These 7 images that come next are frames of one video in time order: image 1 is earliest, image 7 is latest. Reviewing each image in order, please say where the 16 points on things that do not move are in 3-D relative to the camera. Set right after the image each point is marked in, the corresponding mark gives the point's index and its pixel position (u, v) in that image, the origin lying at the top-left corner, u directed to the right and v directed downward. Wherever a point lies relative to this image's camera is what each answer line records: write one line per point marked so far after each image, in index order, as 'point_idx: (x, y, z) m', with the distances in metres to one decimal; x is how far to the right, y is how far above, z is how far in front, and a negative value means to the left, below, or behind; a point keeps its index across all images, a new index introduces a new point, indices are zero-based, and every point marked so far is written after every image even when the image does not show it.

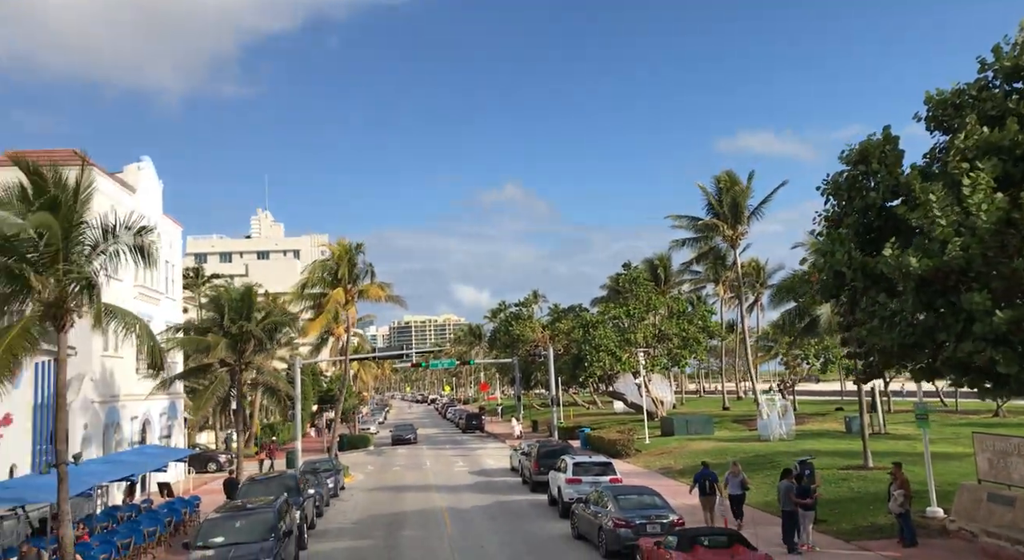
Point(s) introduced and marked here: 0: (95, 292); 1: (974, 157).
0: (-7.2, -0.2, +15.0) m
1: (+6.5, +1.7, +12.0) m
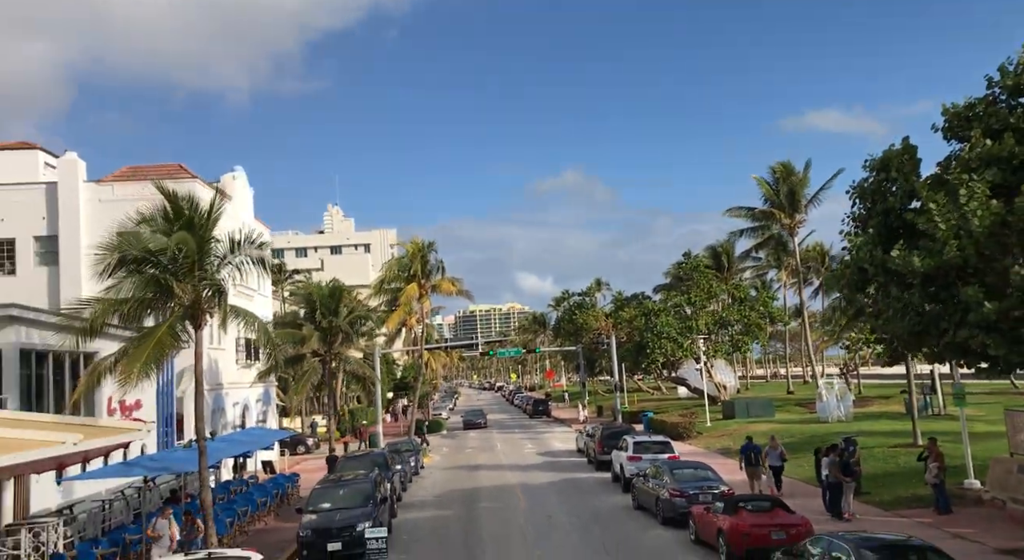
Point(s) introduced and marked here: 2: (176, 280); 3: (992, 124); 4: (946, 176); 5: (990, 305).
0: (-5.9, -0.3, +17.8) m
1: (+7.5, +1.8, +13.7) m
2: (-6.7, 0.0, +17.3) m
3: (+7.9, +2.6, +14.4) m
4: (+7.2, +1.7, +14.4) m
5: (+6.7, -0.4, +12.3) m
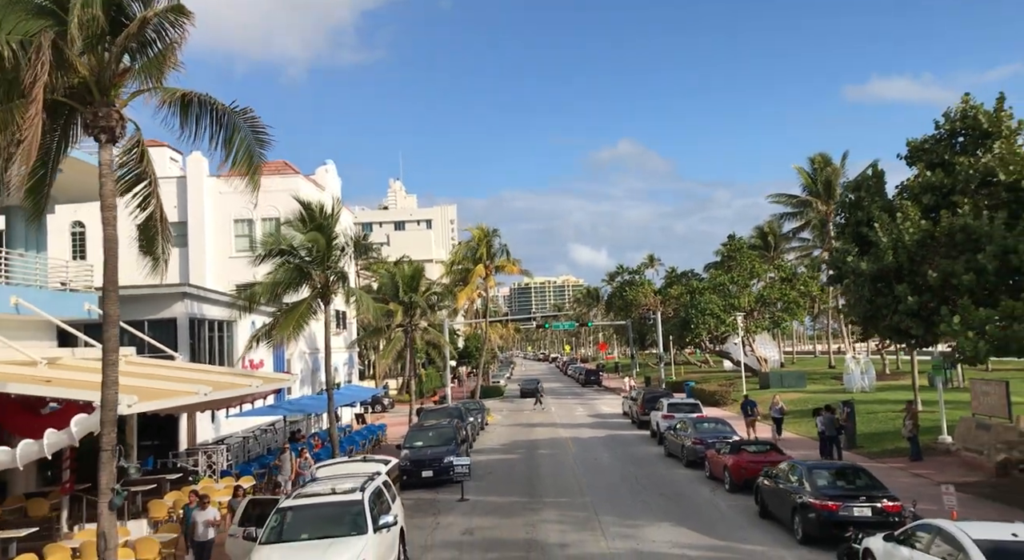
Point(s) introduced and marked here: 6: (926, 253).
0: (-4.5, 0.0, +23.2) m
1: (+8.7, +1.8, +18.2) m
2: (-5.3, +0.3, +22.8) m
3: (+9.2, +2.6, +18.8) m
4: (+8.5, +1.8, +18.9) m
5: (+7.8, -0.4, +16.9) m
6: (+8.3, +0.5, +17.4) m
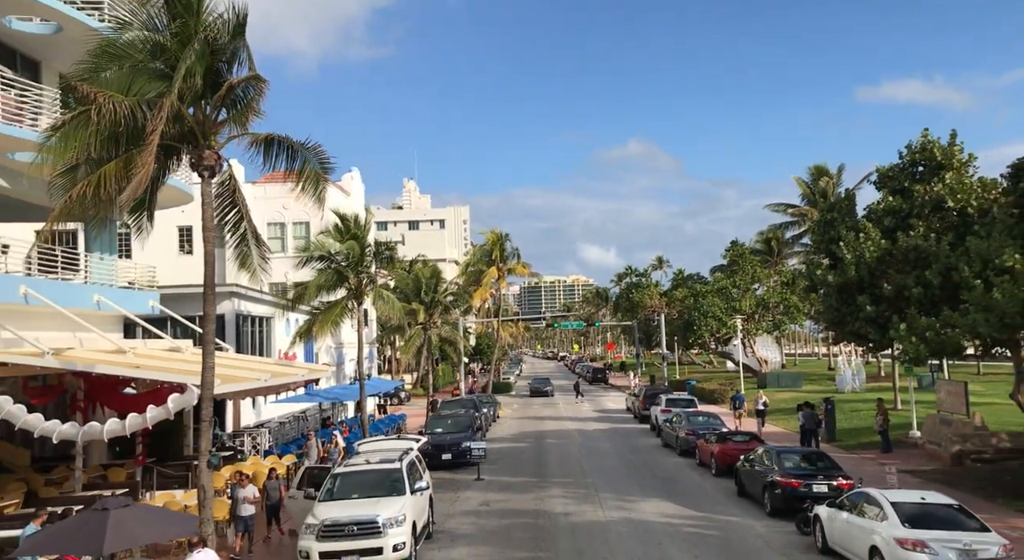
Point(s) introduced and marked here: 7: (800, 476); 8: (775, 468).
0: (-4.1, -0.1, +26.1) m
1: (+9.0, +1.6, +20.9) m
2: (-4.9, +0.2, +25.6) m
3: (+9.5, +2.4, +21.5) m
4: (+8.8, +1.5, +21.6) m
5: (+8.1, -0.6, +19.6) m
6: (+8.7, +0.3, +20.1) m
7: (+6.1, -4.1, +18.1) m
8: (+5.7, -4.1, +18.7) m
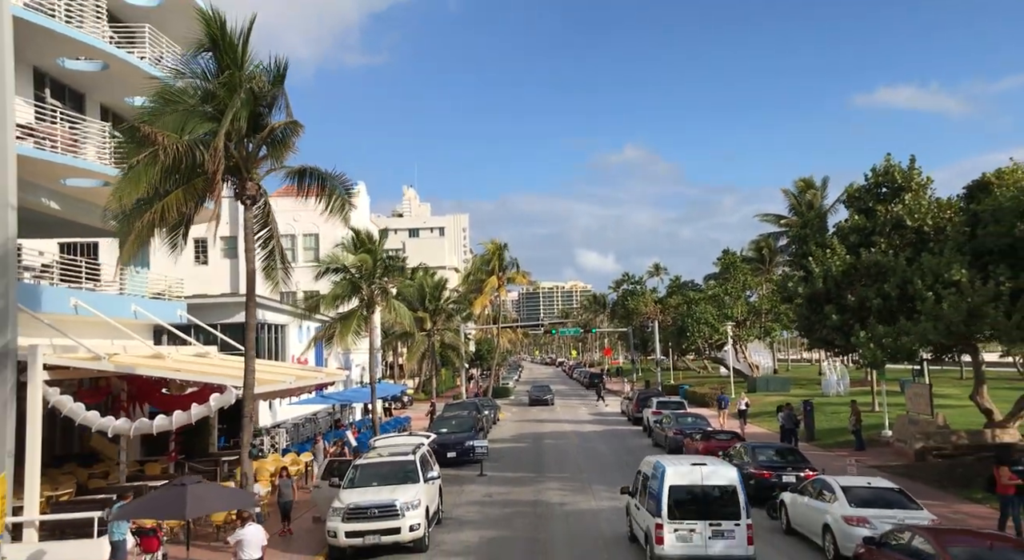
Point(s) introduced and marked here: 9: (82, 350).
0: (-4.1, -0.4, +28.1) m
1: (+9.1, +1.3, +23.0) m
2: (-4.9, -0.1, +27.7) m
3: (+9.6, +2.0, +23.6) m
4: (+8.8, +1.2, +23.7) m
5: (+8.1, -0.9, +21.7) m
6: (+8.7, 0.0, +22.2) m
7: (+6.1, -4.4, +20.2) m
8: (+5.7, -4.4, +20.8) m
9: (-9.3, -1.5, +18.7) m
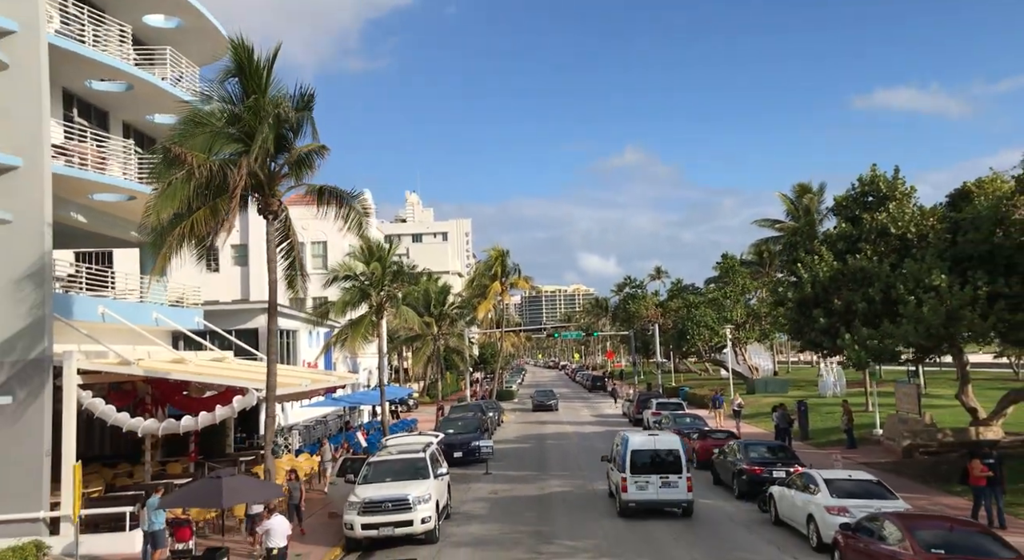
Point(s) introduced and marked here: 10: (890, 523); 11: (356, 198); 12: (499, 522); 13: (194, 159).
0: (-4.0, -0.6, +29.3) m
1: (+9.1, +1.1, +24.2) m
2: (-4.8, -0.3, +28.9) m
3: (+9.6, +1.9, +24.7) m
4: (+8.9, +1.1, +24.8) m
5: (+8.2, -1.1, +22.9) m
6: (+8.8, -0.2, +23.3) m
7: (+6.2, -4.6, +21.3) m
8: (+5.8, -4.5, +21.9) m
9: (-9.2, -1.7, +19.9) m
10: (+5.7, -3.7, +13.0) m
11: (-3.4, +1.8, +18.2) m
12: (-0.3, -5.6, +19.8) m
13: (-5.8, +2.2, +15.7) m
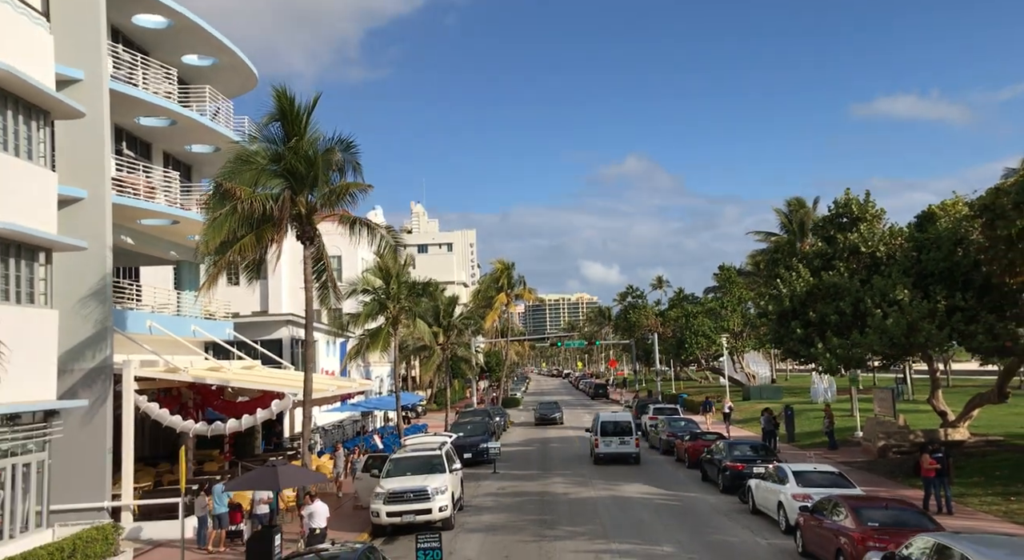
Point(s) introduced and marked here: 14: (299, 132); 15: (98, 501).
0: (-3.8, -1.2, +31.7) m
1: (+9.3, +0.7, +26.5) m
2: (-4.6, -0.8, +31.2) m
3: (+9.8, +1.5, +27.1) m
4: (+9.1, +0.6, +27.2) m
5: (+8.4, -1.5, +25.2) m
6: (+8.9, -0.6, +25.6) m
7: (+6.4, -5.0, +23.6) m
8: (+6.0, -4.9, +24.2) m
9: (-9.1, -2.2, +22.3) m
10: (+5.9, -4.0, +15.3) m
11: (-3.2, +1.4, +20.6) m
12: (-0.1, -6.0, +22.1) m
13: (-5.7, +1.8, +18.1) m
14: (-4.7, +3.2, +18.8) m
15: (-9.2, -4.9, +19.2) m
